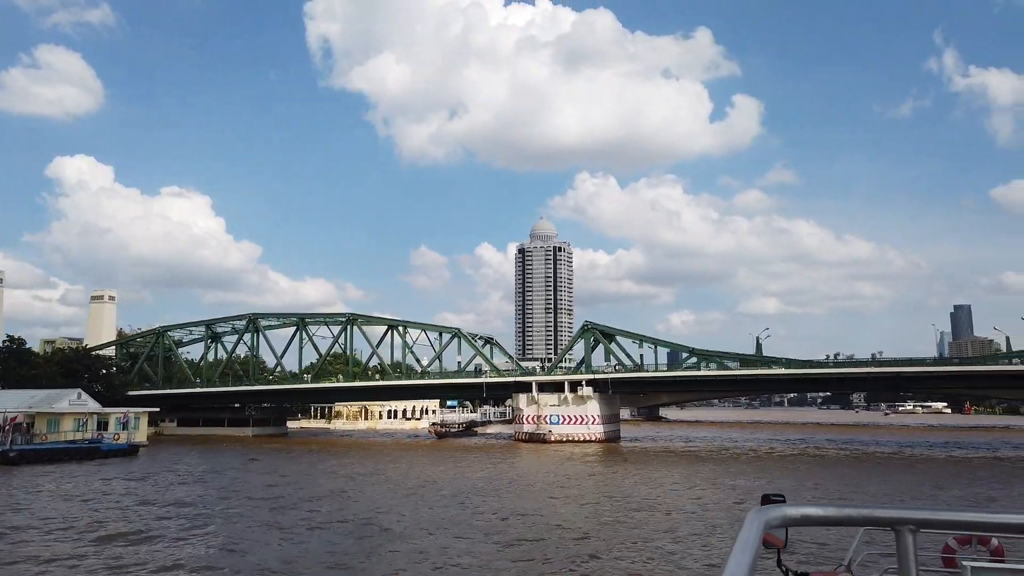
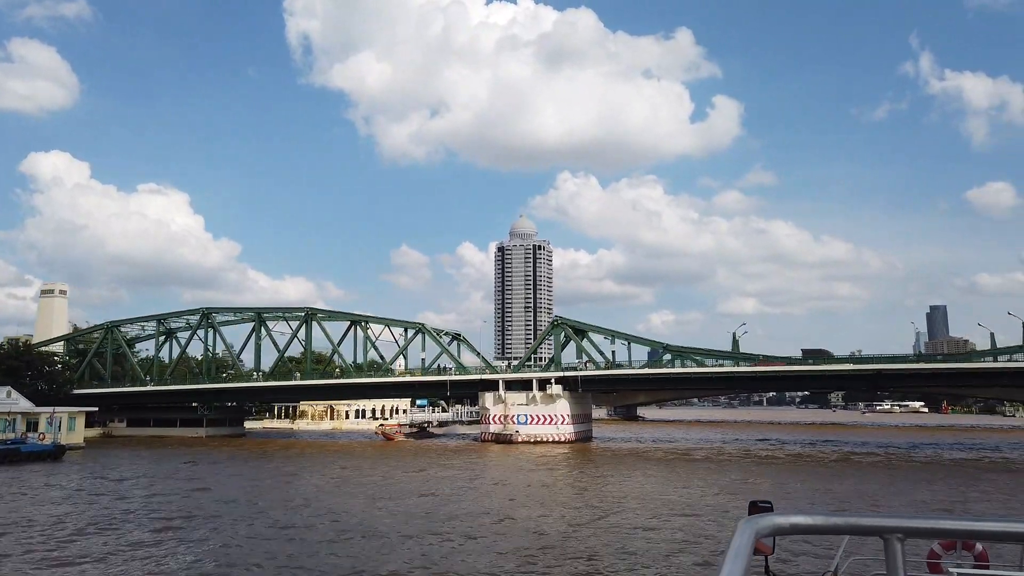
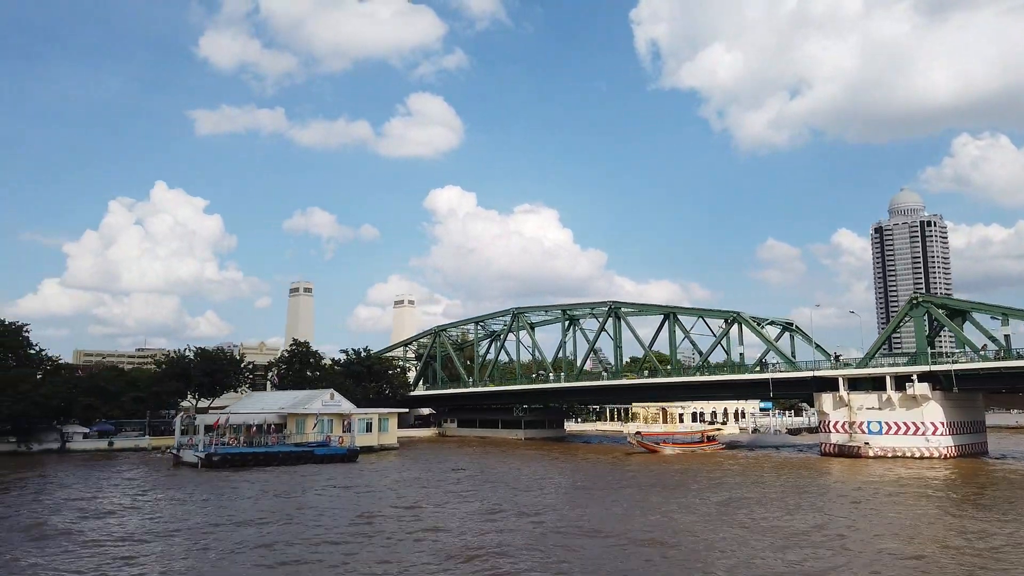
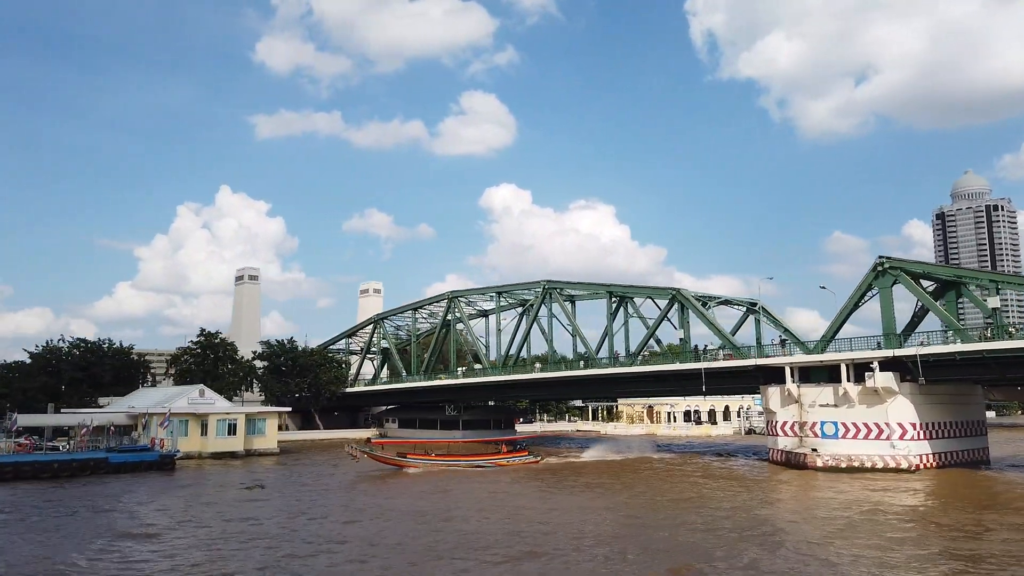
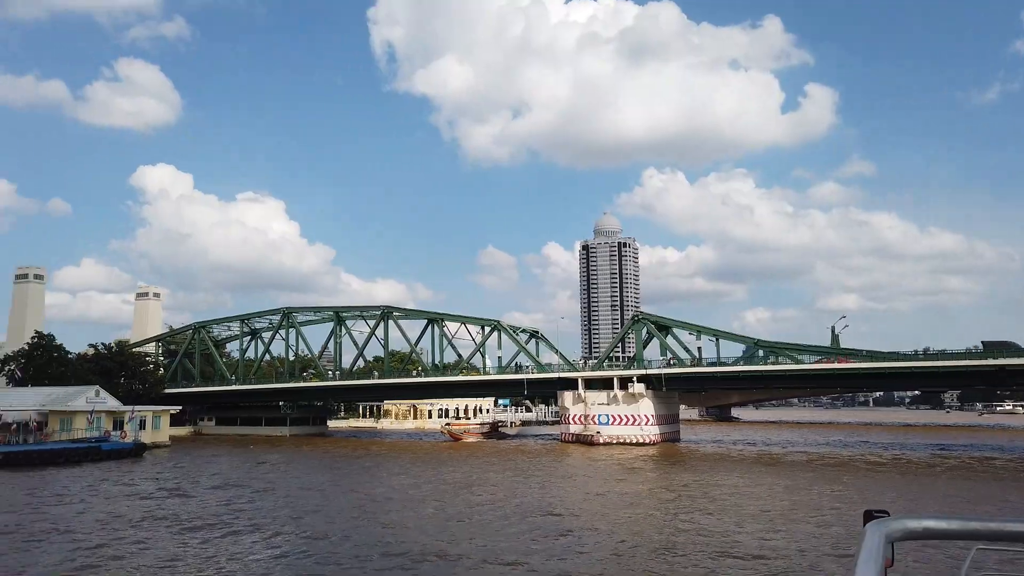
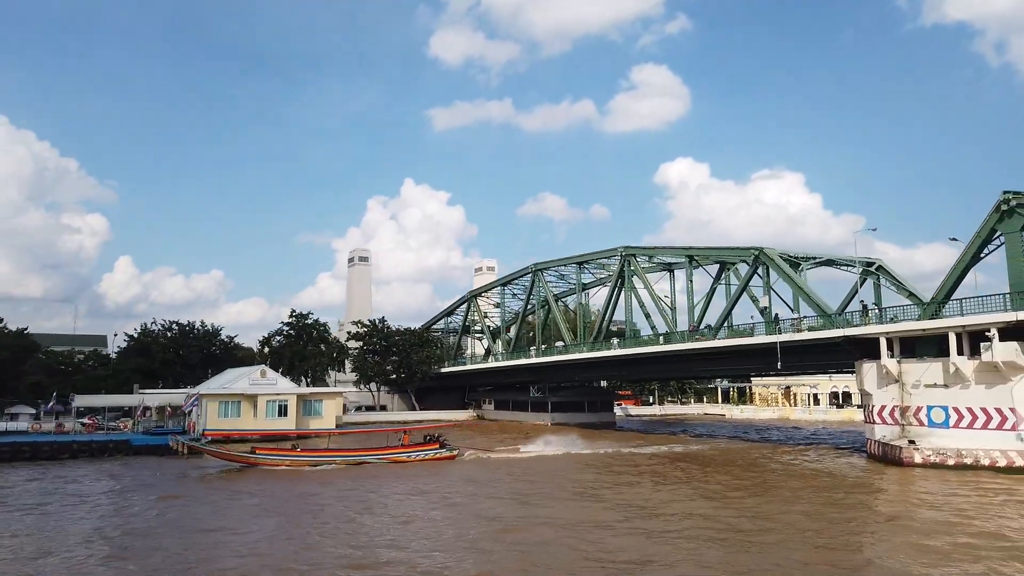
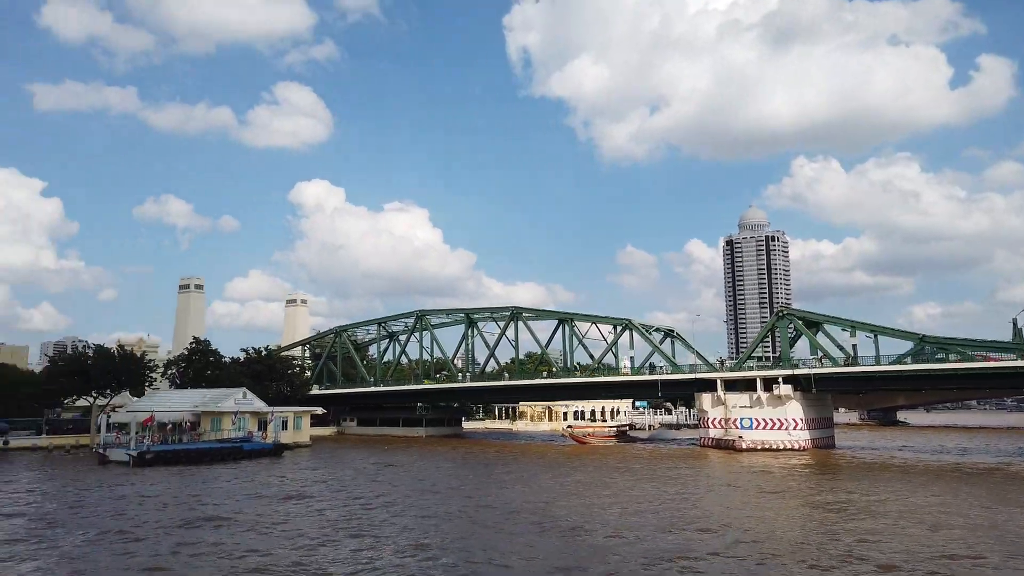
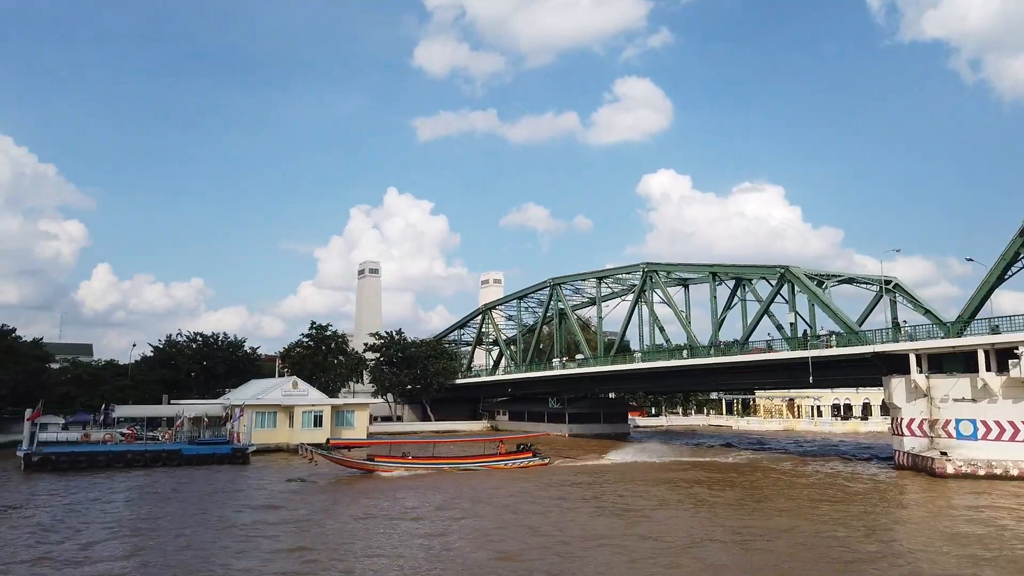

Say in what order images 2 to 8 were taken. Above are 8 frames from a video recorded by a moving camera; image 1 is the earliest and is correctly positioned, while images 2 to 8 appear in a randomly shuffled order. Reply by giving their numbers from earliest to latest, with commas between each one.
2, 5, 7, 3, 4, 8, 6
